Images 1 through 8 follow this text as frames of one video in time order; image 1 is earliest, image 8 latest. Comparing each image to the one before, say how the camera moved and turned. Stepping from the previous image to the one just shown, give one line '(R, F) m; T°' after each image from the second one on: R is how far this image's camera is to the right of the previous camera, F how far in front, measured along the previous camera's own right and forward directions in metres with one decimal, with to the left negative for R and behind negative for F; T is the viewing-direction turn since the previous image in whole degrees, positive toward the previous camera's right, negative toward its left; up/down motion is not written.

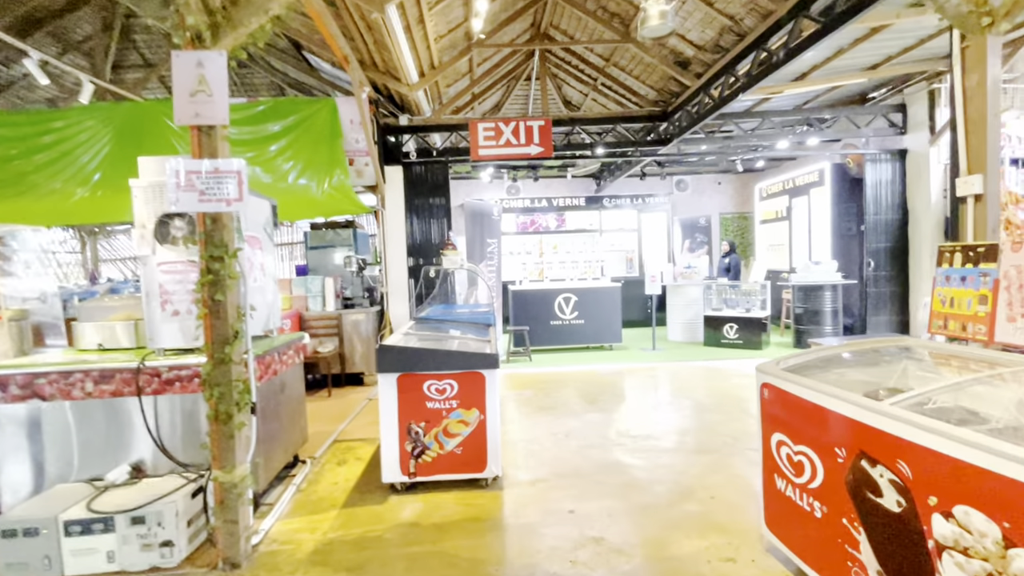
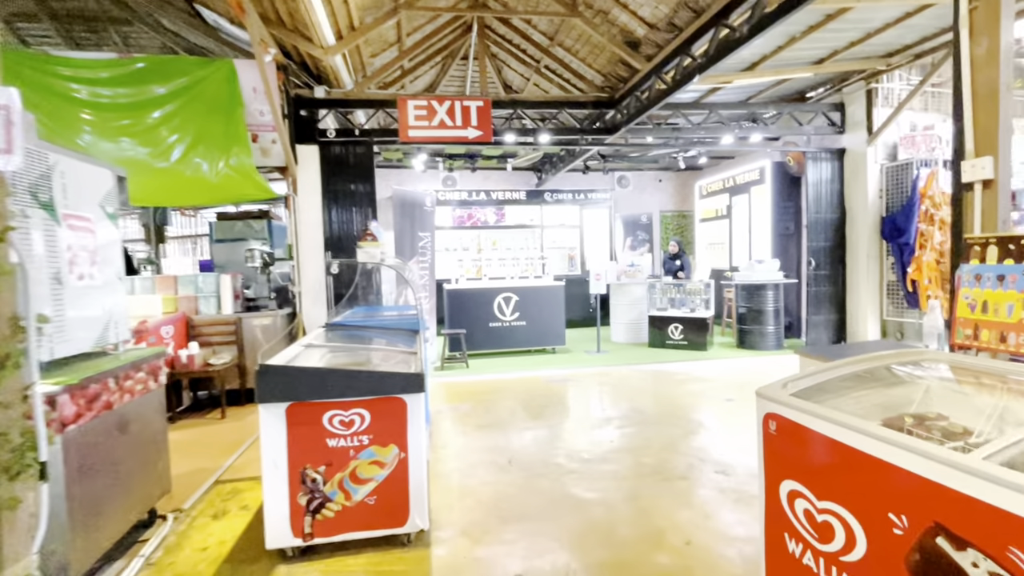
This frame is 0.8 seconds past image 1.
(0.0, +0.5) m; +7°
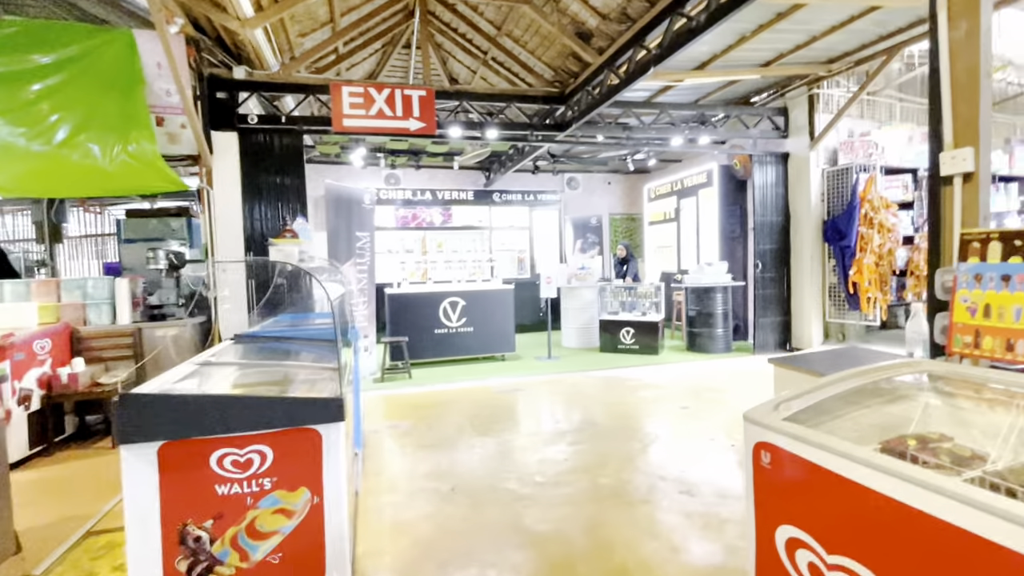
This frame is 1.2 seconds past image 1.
(0.0, +0.3) m; +6°
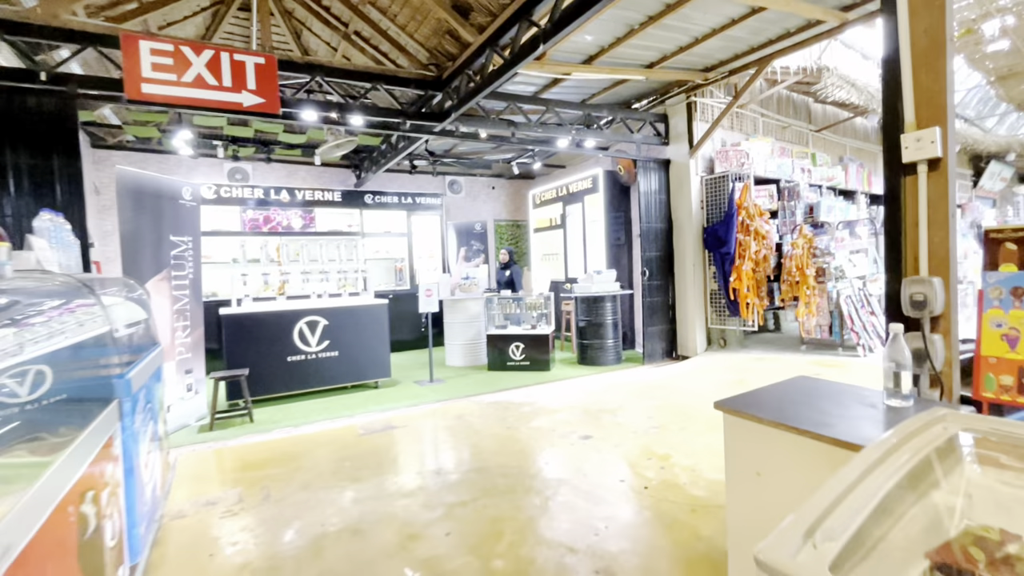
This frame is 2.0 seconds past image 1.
(+0.1, +0.6) m; +13°
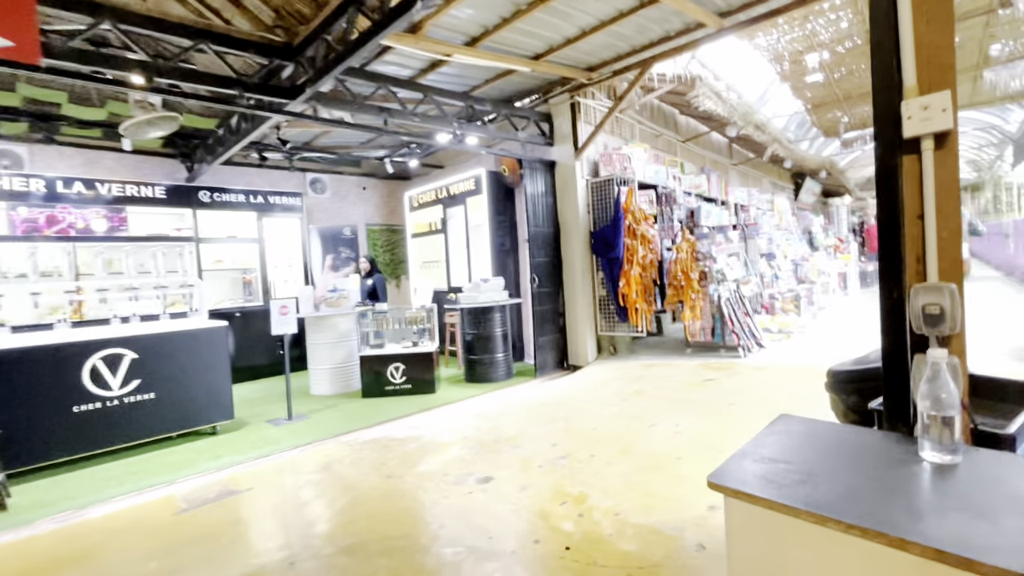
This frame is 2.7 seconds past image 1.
(0.0, +0.6) m; +14°
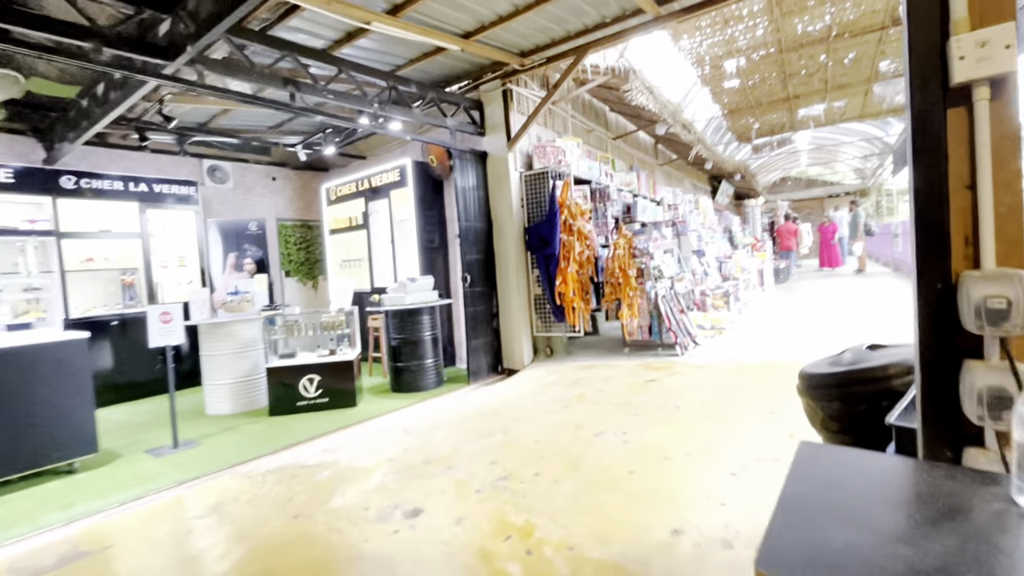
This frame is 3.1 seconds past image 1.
(0.0, +0.4) m; +8°
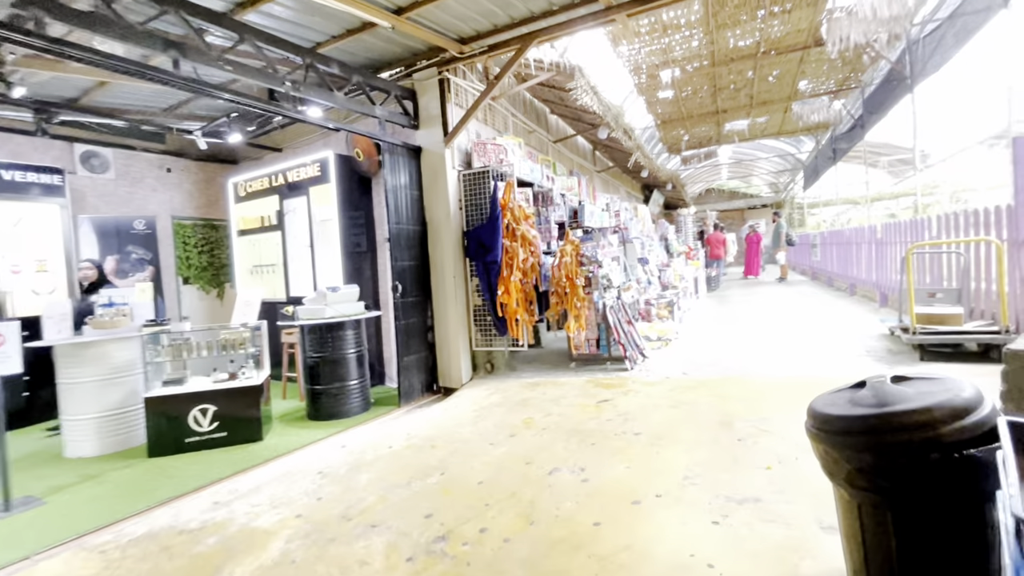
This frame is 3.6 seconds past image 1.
(0.0, +0.4) m; +8°
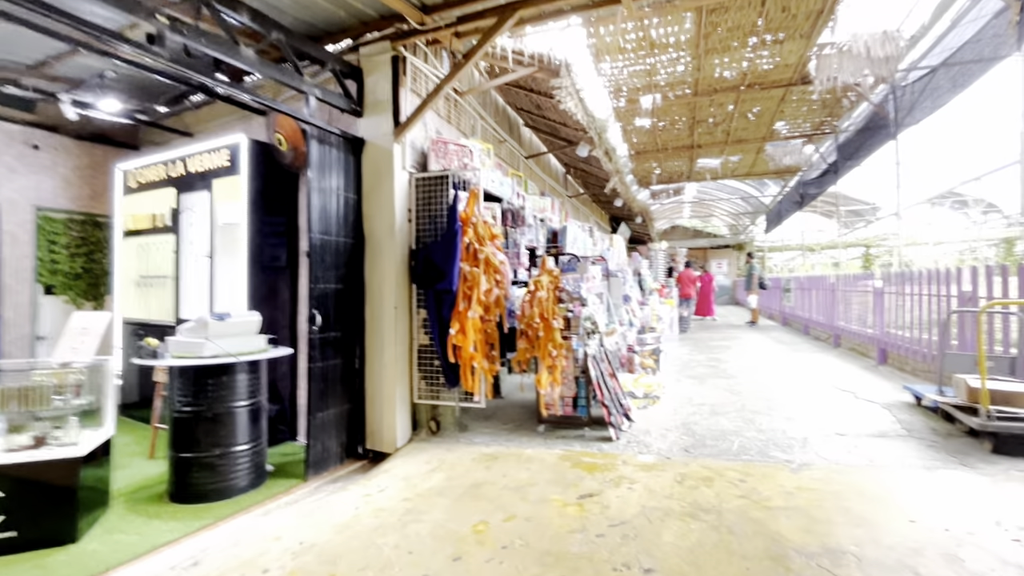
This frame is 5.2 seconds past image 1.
(0.0, +1.0) m; +5°
